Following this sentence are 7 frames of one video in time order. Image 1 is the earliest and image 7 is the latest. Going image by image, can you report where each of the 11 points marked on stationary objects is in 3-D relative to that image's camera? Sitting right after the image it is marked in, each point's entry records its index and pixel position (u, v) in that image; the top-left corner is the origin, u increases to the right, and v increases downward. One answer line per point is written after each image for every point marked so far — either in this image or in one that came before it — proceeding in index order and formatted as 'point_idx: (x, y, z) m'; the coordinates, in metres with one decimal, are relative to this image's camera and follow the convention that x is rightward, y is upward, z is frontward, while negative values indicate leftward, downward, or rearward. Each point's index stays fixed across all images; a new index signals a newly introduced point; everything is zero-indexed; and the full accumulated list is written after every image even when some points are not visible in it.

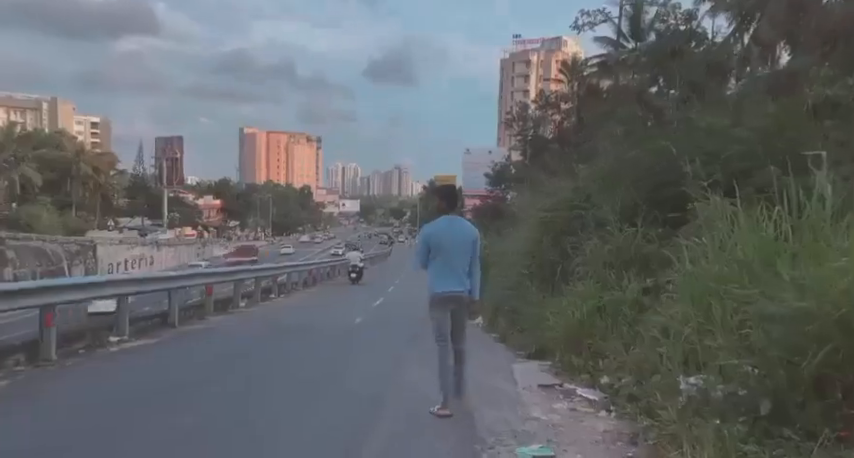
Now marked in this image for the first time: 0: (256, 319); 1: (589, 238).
0: (-4.2, -2.2, +16.4) m
1: (+2.1, -0.1, +9.0) m
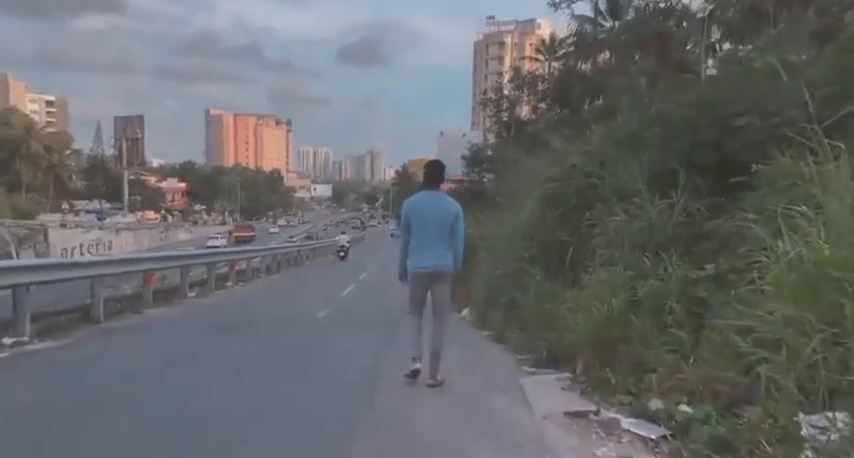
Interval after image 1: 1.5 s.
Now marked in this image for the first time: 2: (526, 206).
0: (-4.8, -1.8, +14.3) m
1: (+1.9, +0.2, +7.2) m
2: (+1.4, +0.3, +9.6) m
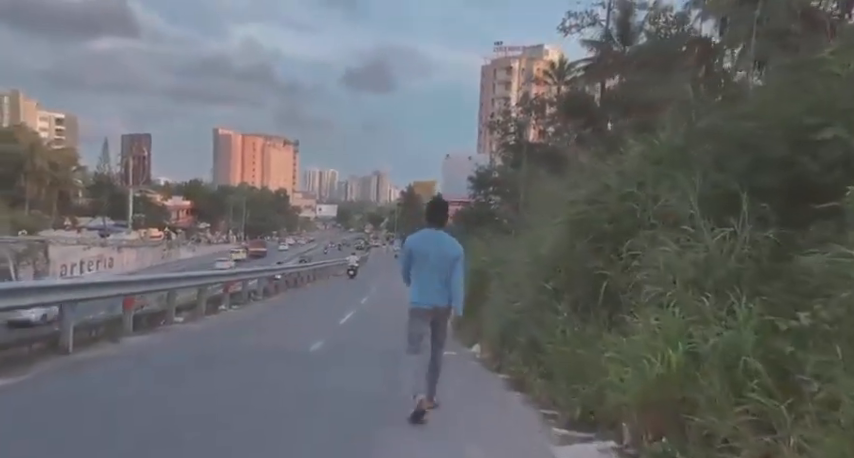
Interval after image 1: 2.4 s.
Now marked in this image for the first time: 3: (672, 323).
0: (-4.7, -2.2, +13.2) m
1: (+2.0, -0.1, +6.1) m
2: (+1.5, 0.0, +8.5) m
3: (+1.7, -0.6, +4.6) m
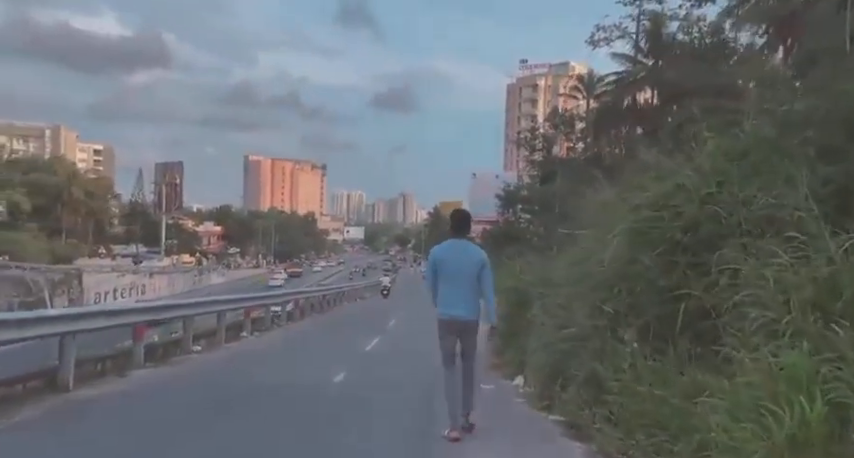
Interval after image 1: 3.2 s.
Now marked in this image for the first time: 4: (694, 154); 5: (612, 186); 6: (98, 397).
0: (-4.0, -2.6, +12.2) m
1: (+2.3, -0.2, +4.9) m
2: (+1.9, -0.2, +7.3) m
3: (+1.9, -0.7, +3.4) m
4: (+2.4, +0.7, +6.1) m
5: (+2.5, +0.6, +9.4) m
6: (-4.6, -2.3, +9.5) m
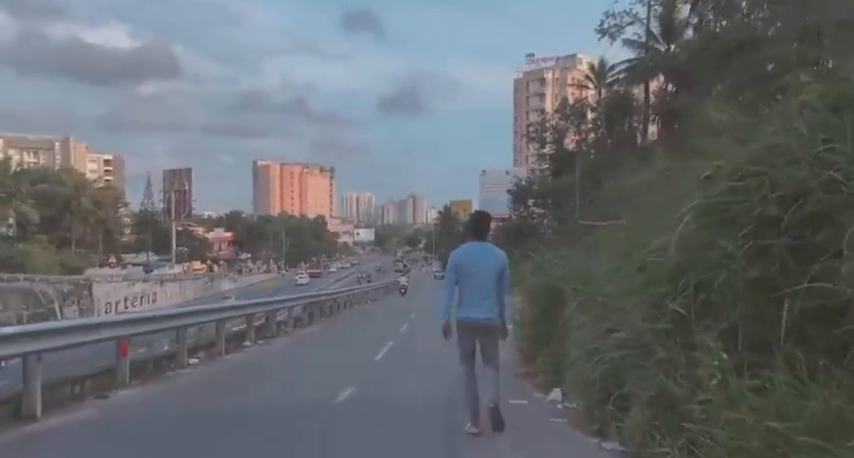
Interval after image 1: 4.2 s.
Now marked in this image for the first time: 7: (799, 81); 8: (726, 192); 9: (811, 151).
0: (-3.7, -2.6, +11.0) m
1: (+2.4, 0.0, +3.6) m
2: (+2.0, 0.0, +6.1) m
3: (+2.0, -0.5, +2.2) m
4: (+2.5, +0.9, +4.9) m
5: (+2.7, +0.8, +8.1) m
6: (-4.3, -2.4, +8.3) m
7: (+2.6, +1.1, +4.9) m
8: (+2.1, +0.3, +4.9) m
9: (+2.4, +0.5, +4.4) m
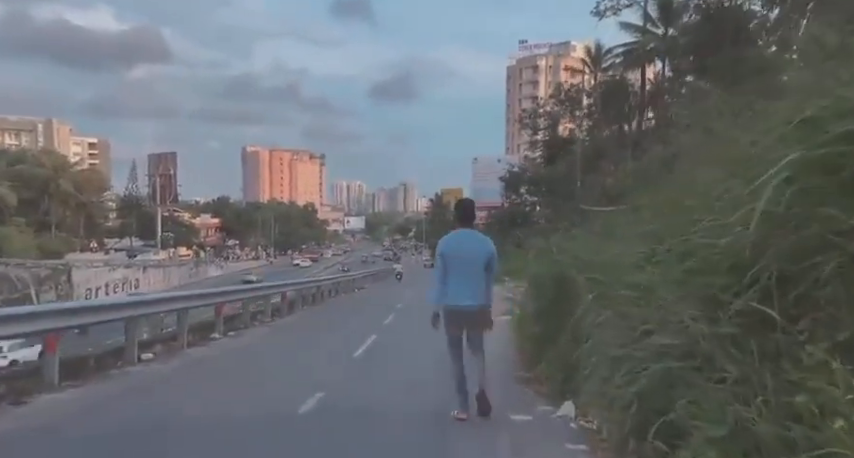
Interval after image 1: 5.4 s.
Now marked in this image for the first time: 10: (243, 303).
0: (-4.0, -2.3, +9.5) m
1: (+2.3, +0.2, +2.1) m
2: (+1.9, +0.2, +4.6) m
3: (+1.9, -0.4, +0.7) m
4: (+2.4, +1.0, +3.4) m
5: (+2.6, +1.0, +6.6) m
6: (-4.5, -2.1, +6.8) m
7: (+2.5, +1.2, +3.4) m
8: (+2.0, +0.5, +3.4) m
9: (+2.3, +0.7, +2.9) m
10: (-4.9, -2.0, +18.4) m
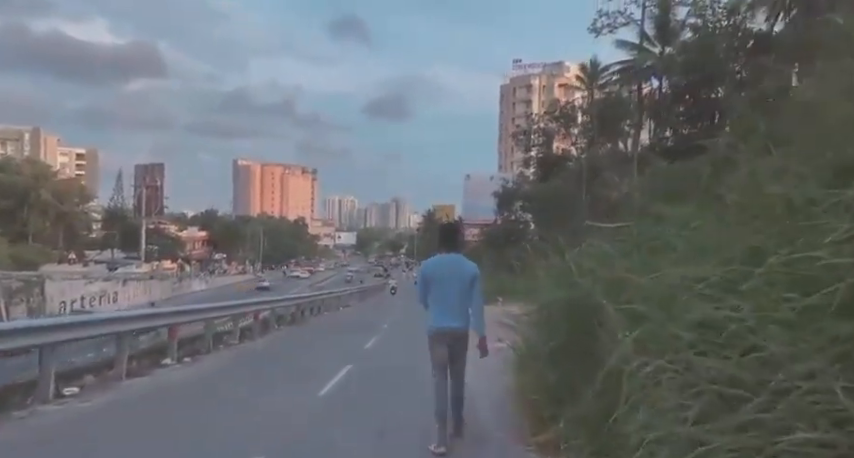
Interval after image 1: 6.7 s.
0: (-4.2, -2.3, +7.5) m
1: (+2.2, +0.2, +0.3) m
2: (+1.8, +0.1, +2.7) m
3: (+1.8, -0.3, -1.2) m
4: (+2.3, +1.0, +1.5) m
5: (+2.4, +0.9, +4.8) m
6: (-4.7, -2.1, +4.8) m
7: (+2.4, +1.2, +1.6) m
8: (+1.9, +0.4, +1.5) m
9: (+2.2, +0.7, +1.0) m
10: (-5.3, -2.3, +16.4) m
